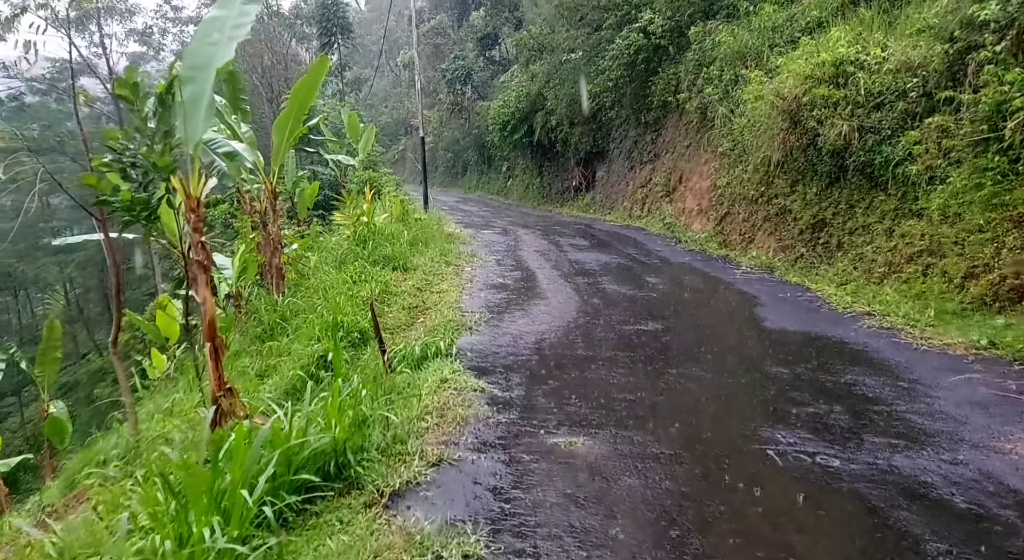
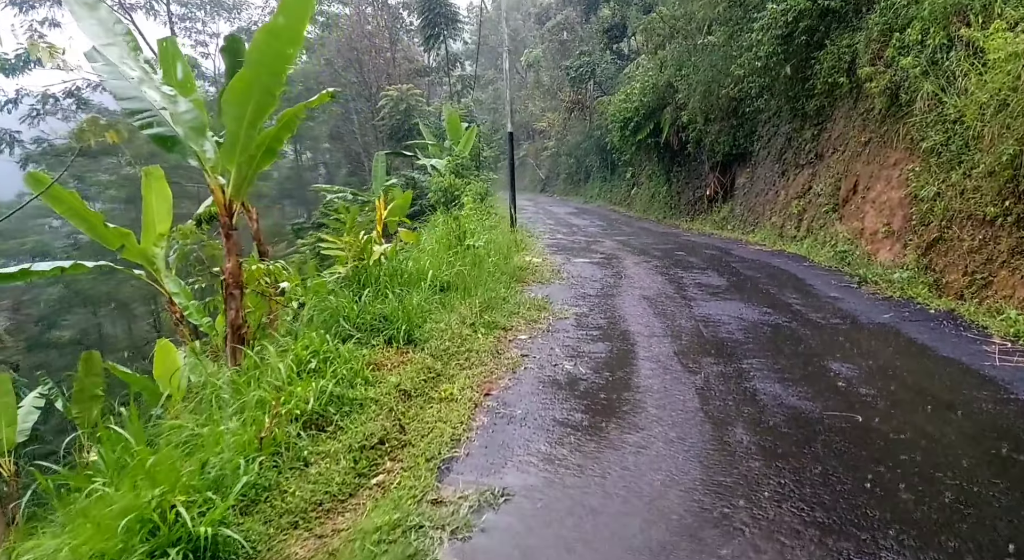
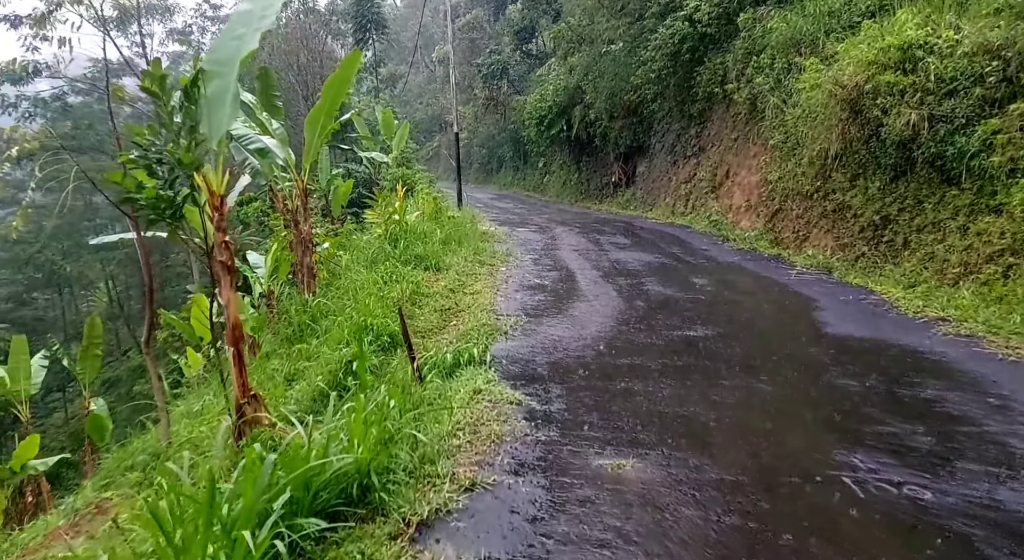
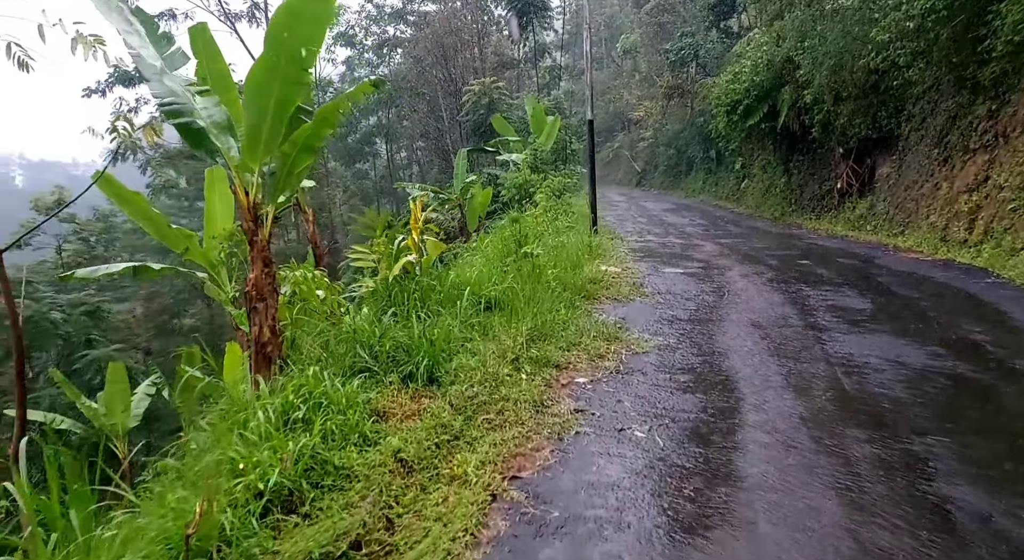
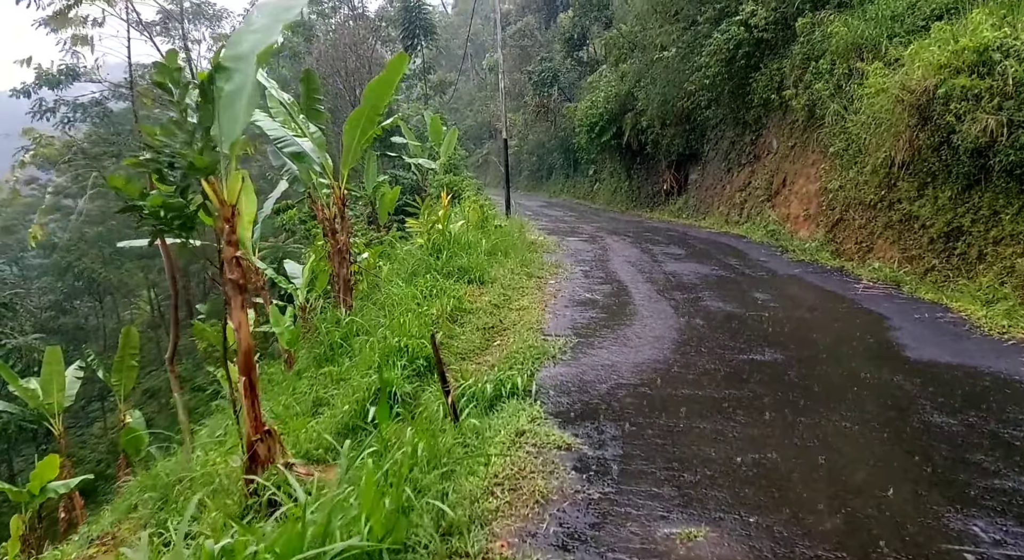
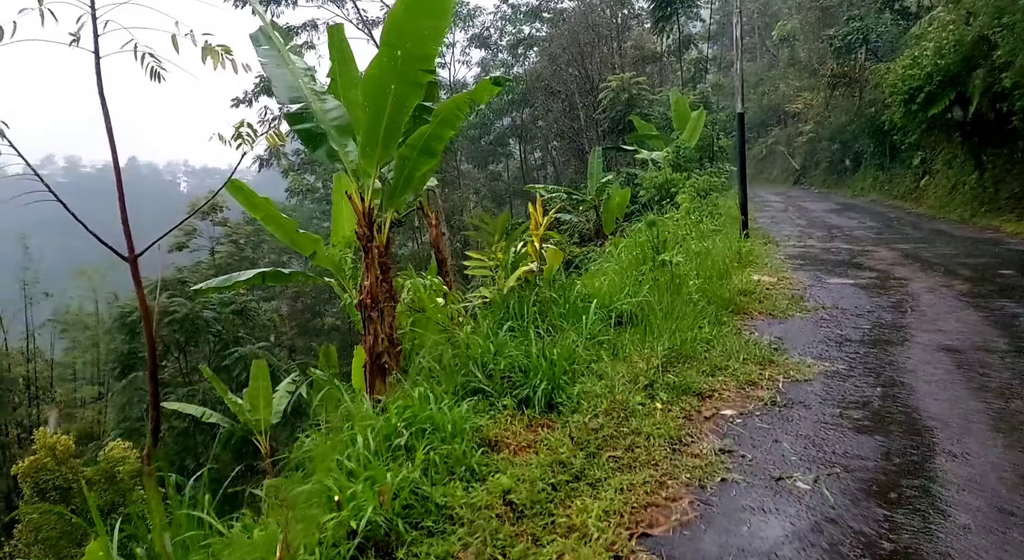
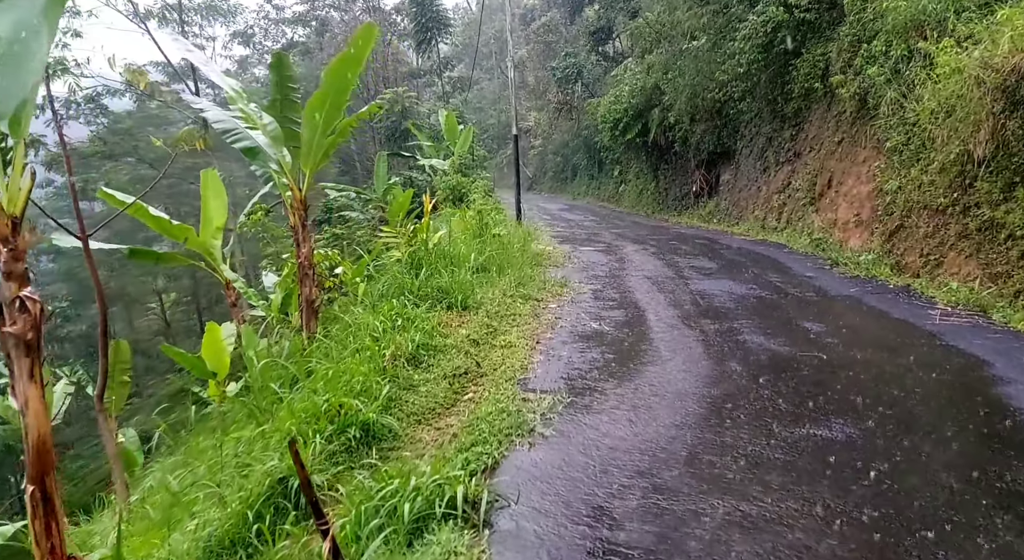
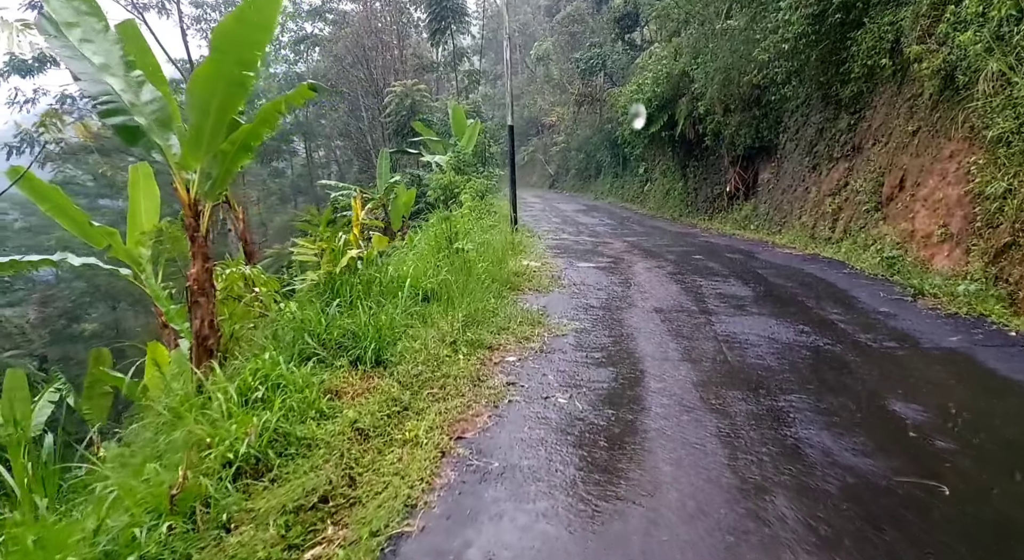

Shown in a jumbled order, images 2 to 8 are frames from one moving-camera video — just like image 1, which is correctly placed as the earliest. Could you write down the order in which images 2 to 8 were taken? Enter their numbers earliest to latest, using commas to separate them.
3, 5, 7, 2, 8, 4, 6
